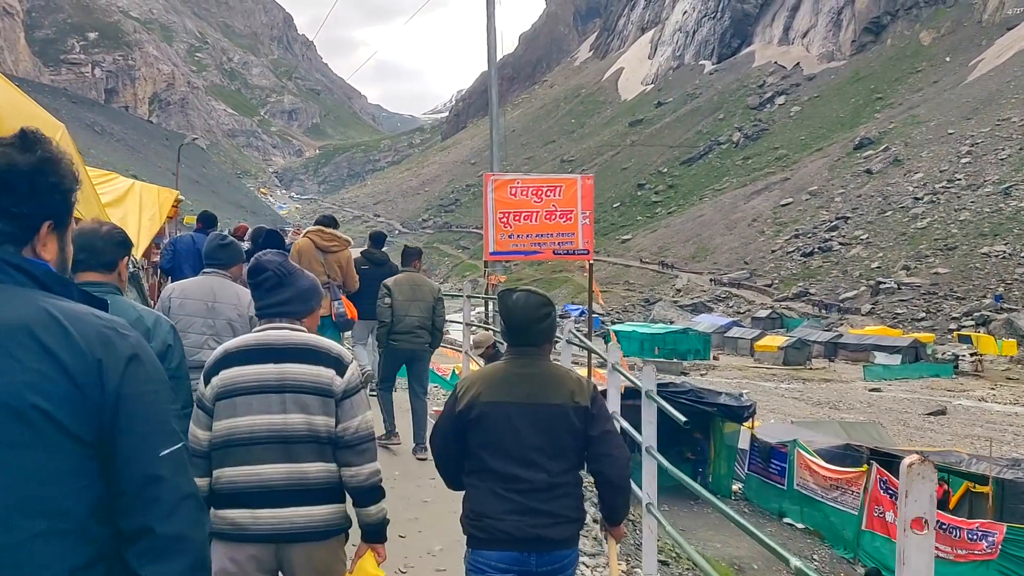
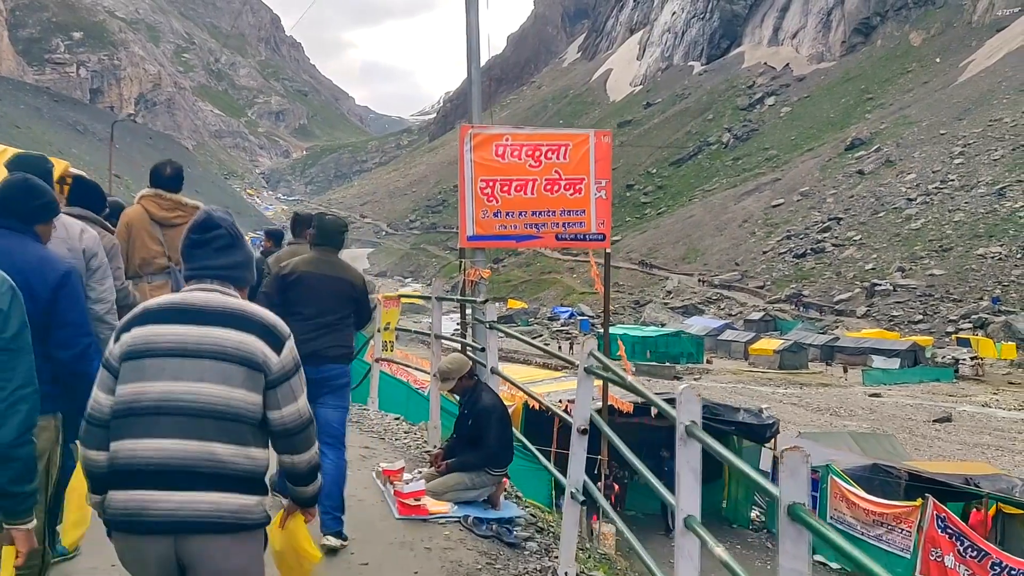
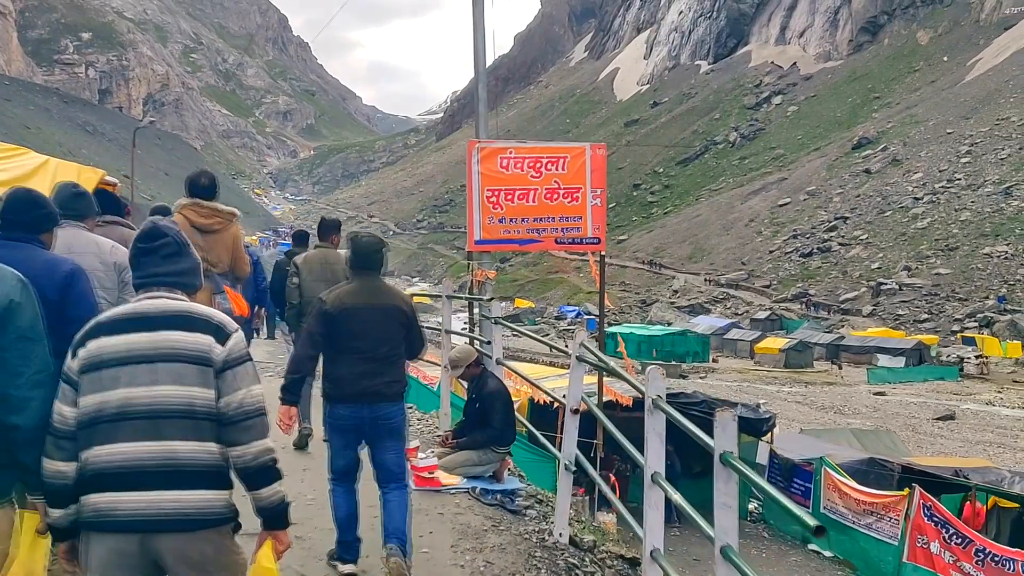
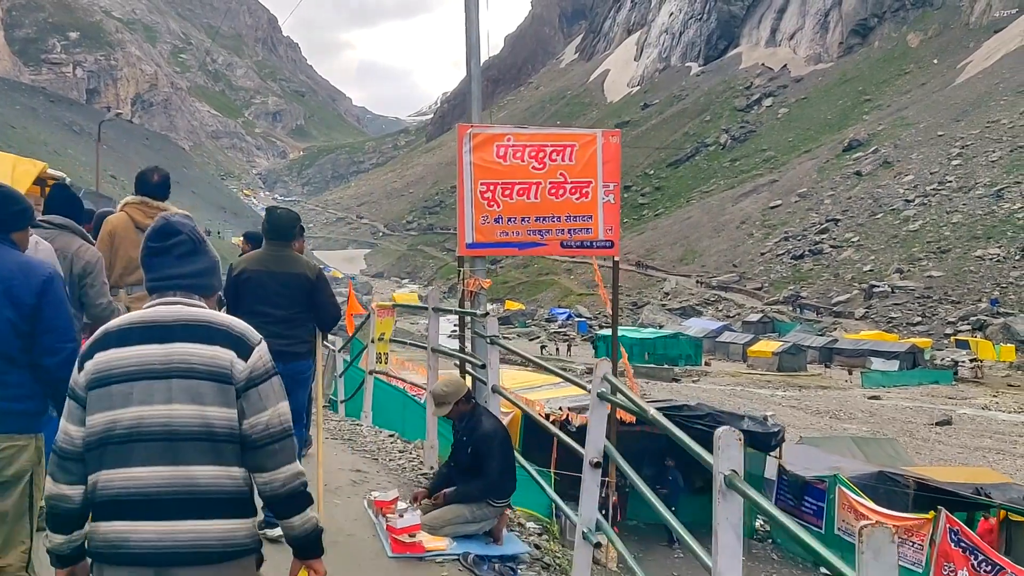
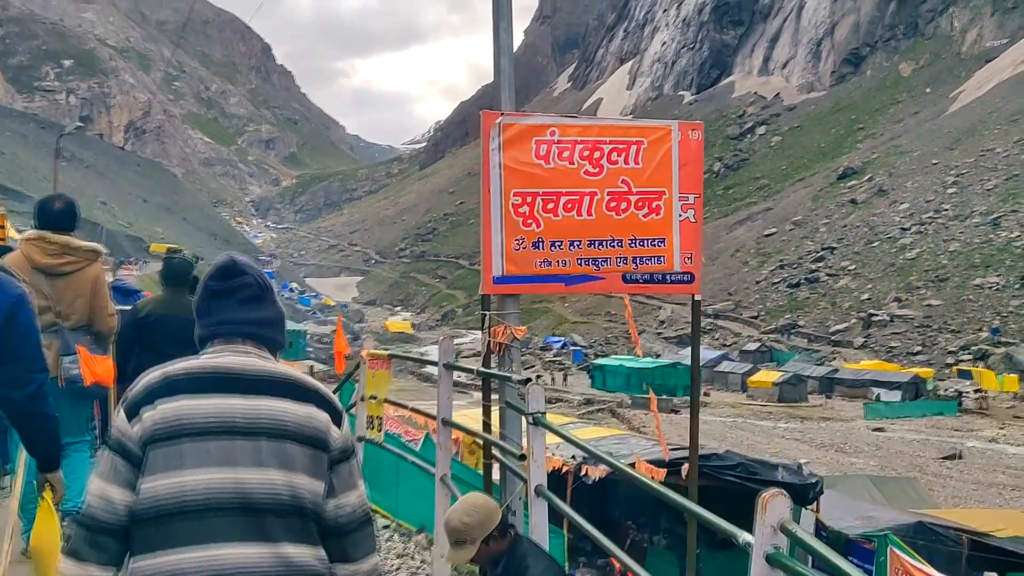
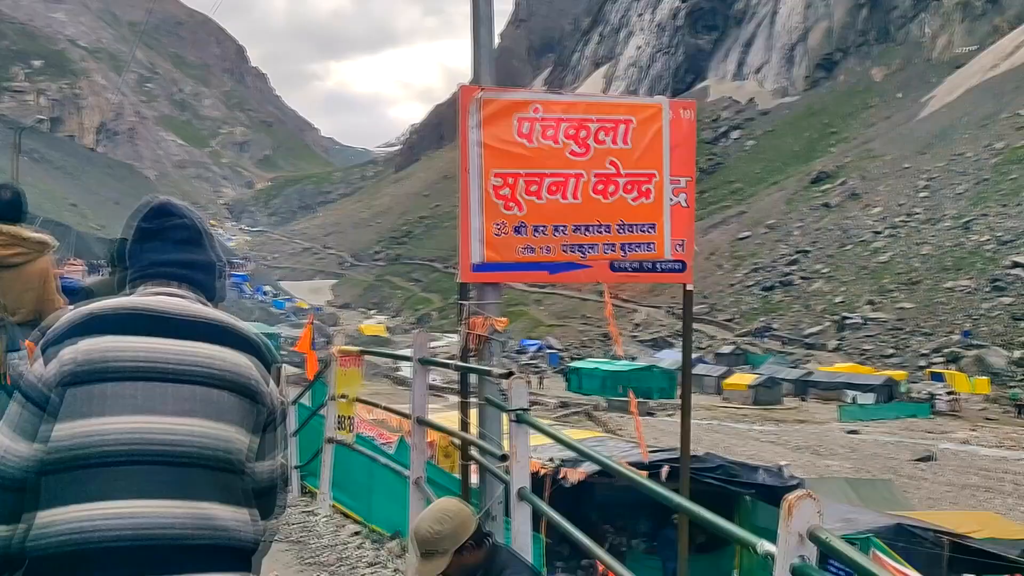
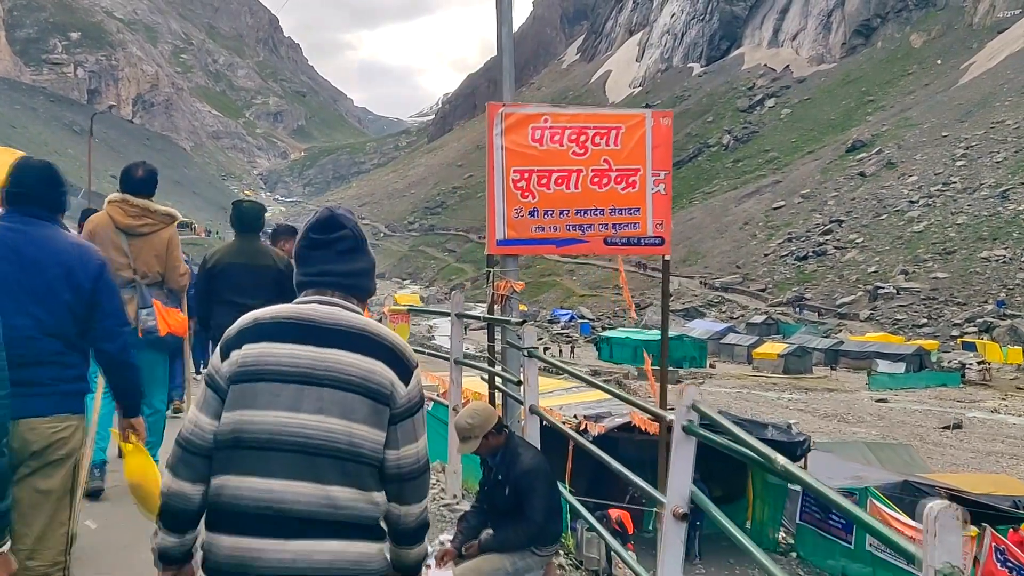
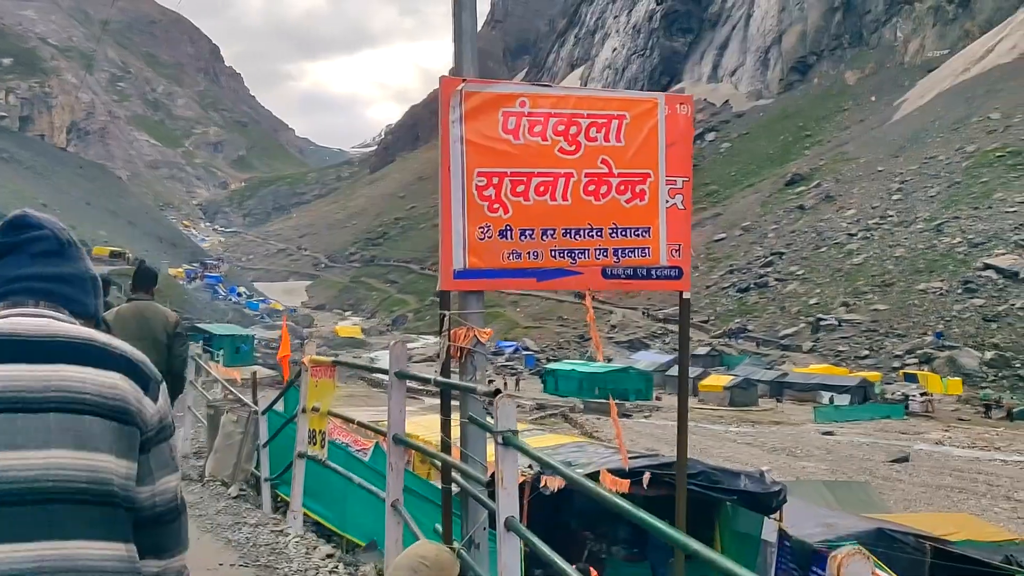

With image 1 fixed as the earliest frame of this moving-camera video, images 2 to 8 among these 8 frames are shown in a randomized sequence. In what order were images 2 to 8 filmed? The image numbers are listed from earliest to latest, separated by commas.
3, 2, 4, 7, 5, 6, 8
